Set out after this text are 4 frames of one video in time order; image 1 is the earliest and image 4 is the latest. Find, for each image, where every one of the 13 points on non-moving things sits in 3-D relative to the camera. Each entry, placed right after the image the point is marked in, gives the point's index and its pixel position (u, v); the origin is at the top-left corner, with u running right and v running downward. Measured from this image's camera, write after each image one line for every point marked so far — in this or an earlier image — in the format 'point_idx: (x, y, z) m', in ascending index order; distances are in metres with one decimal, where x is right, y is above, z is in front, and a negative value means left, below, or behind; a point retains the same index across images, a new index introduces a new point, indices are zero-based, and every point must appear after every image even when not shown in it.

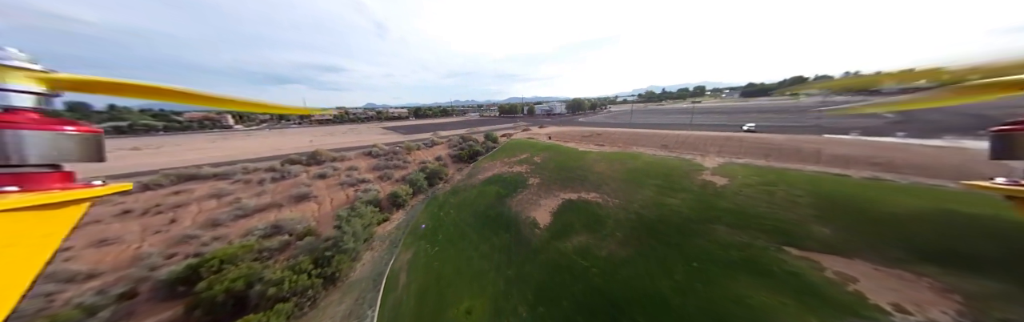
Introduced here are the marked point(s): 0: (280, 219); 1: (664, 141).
0: (-12.6, -3.2, +10.2) m
1: (+12.9, +1.6, +15.8) m
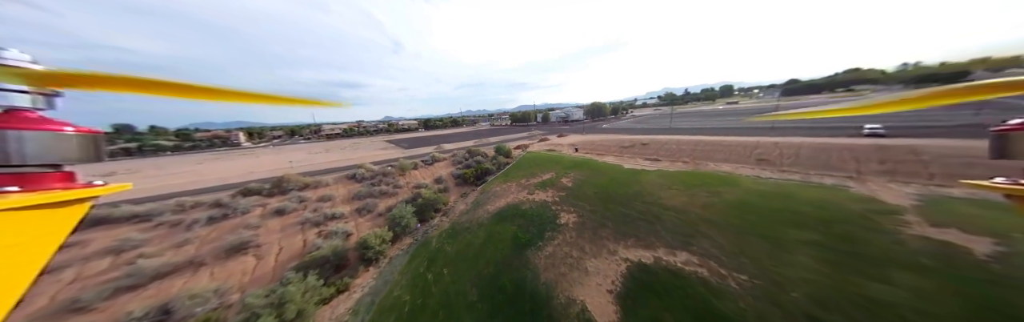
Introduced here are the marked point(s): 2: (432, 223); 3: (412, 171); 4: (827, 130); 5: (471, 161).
0: (-11.5, -4.7, +6.5) m
1: (+14.1, +0.3, +10.8) m
2: (-4.6, -3.6, +10.9) m
3: (-8.4, -0.8, +15.7) m
4: (+24.0, +2.4, +14.3) m
5: (-3.7, 0.0, +17.4) m
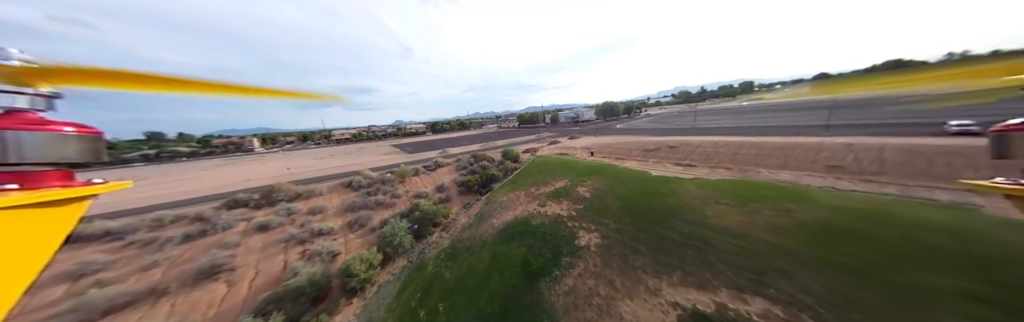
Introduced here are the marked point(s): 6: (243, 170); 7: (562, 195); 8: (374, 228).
0: (-11.2, -5.2, +5.5) m
1: (+14.5, 0.0, +8.7) m
2: (-4.2, -4.1, +9.6) m
3: (-7.7, -1.3, +14.5) m
4: (+24.6, +2.2, +11.9) m
5: (-3.0, -0.5, +16.1) m
6: (-28.3, -0.8, +19.9) m
7: (+2.8, -1.9, +10.7) m
8: (-7.4, -3.6, +10.0) m
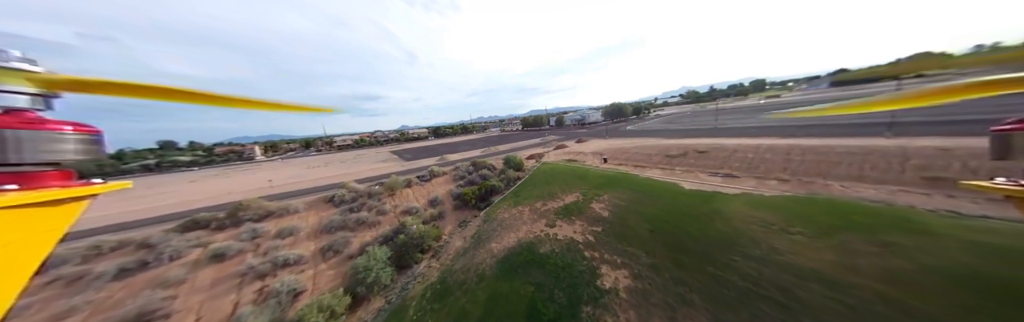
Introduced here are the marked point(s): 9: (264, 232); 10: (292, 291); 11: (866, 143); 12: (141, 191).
0: (-11.2, -5.8, +4.0) m
1: (+14.6, -0.3, +6.7) m
2: (-4.0, -4.7, +7.9) m
3: (-7.5, -2.1, +13.0) m
4: (+24.7, +1.9, +9.7) m
5: (-2.8, -1.2, +14.5) m
6: (-28.0, -1.9, +18.8) m
7: (+3.0, -2.4, +8.9) m
8: (-7.2, -4.2, +8.4) m
9: (-12.1, -3.4, +9.2) m
10: (-8.0, -4.7, +6.9) m
11: (+17.8, +1.1, +9.4) m
12: (-32.8, -2.7, +16.6) m
